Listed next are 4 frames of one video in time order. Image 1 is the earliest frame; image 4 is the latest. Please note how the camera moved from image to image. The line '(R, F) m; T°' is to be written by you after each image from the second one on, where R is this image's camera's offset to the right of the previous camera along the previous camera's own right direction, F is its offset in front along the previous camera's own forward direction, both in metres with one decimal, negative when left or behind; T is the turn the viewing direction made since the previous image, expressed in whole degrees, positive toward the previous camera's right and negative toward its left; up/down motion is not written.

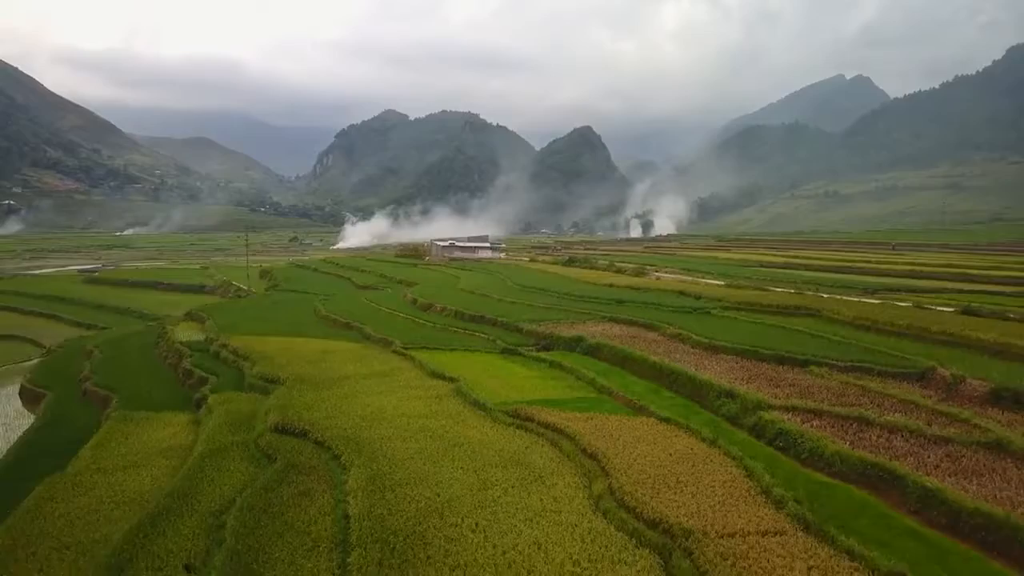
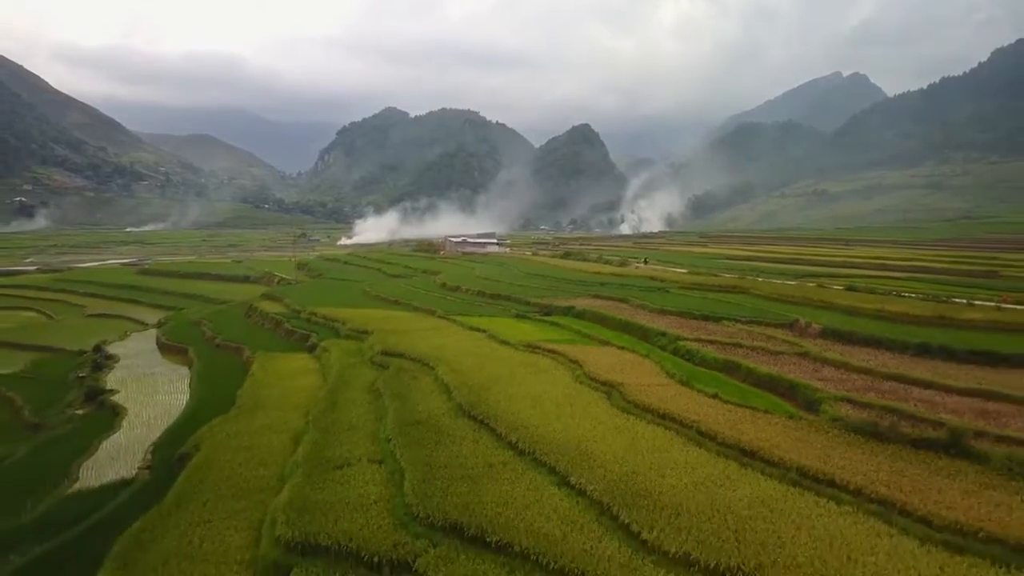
(-0.6, -10.8) m; 0°
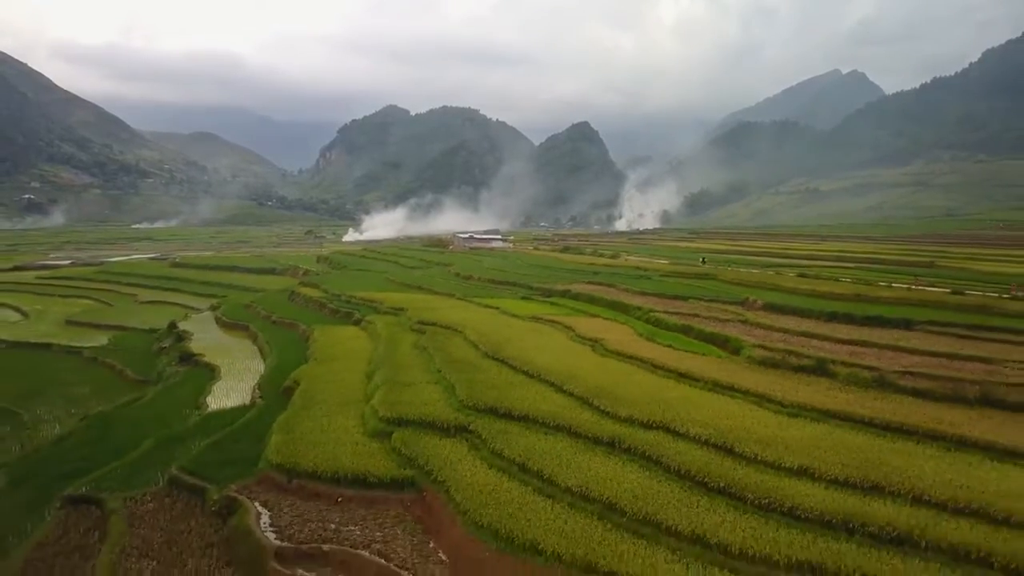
(-0.4, -7.7) m; 0°
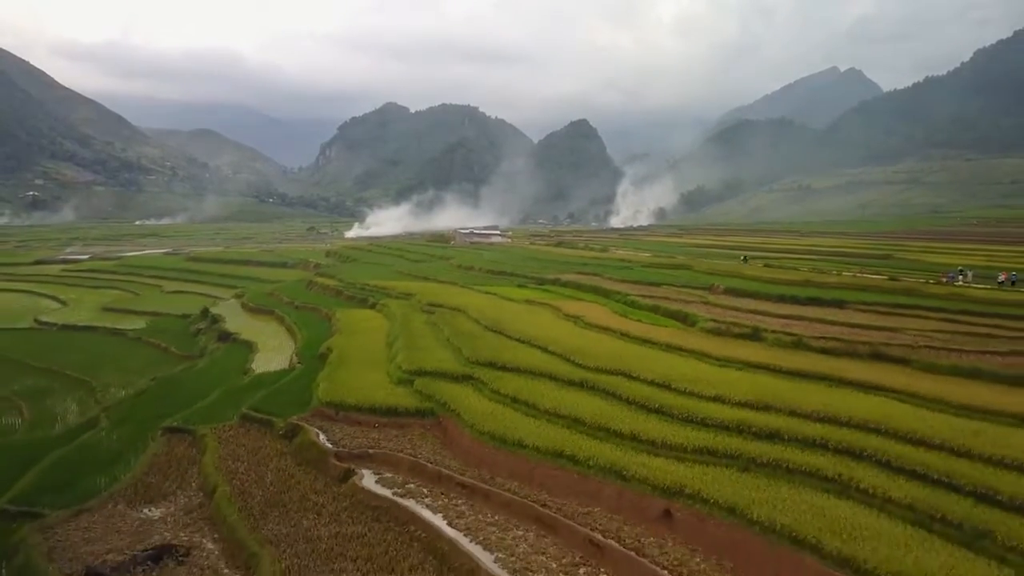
(+0.1, -5.7) m; 0°
